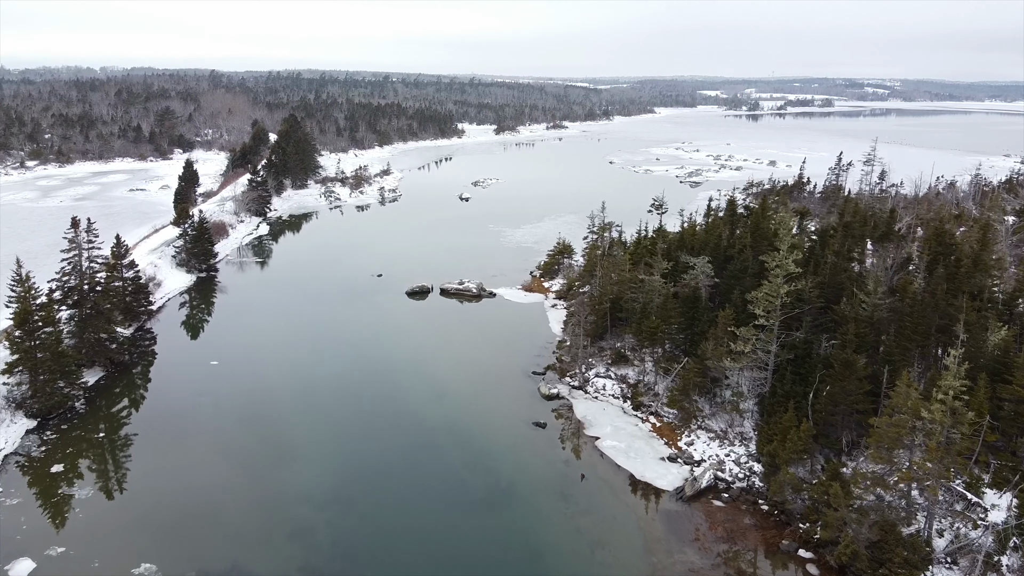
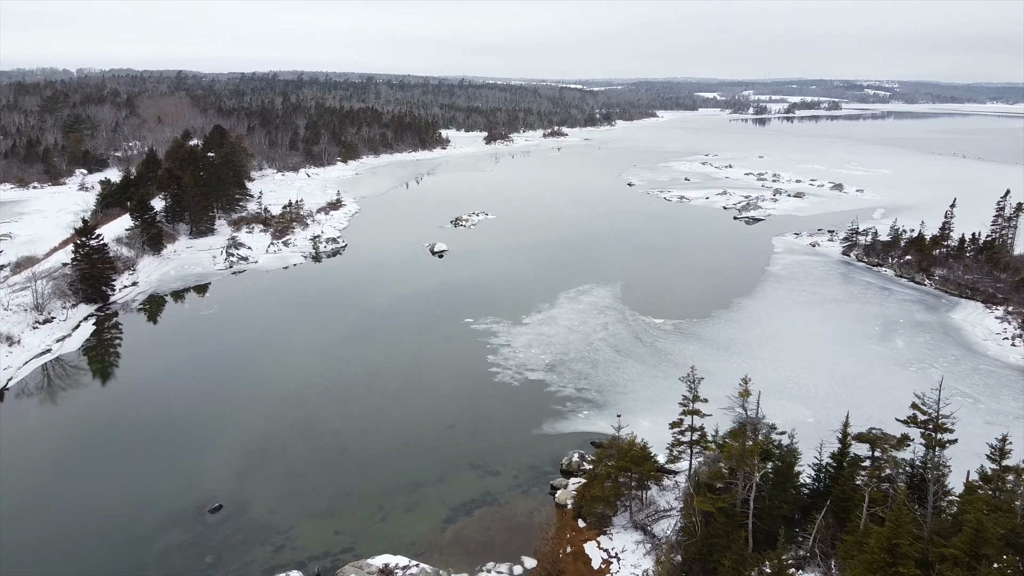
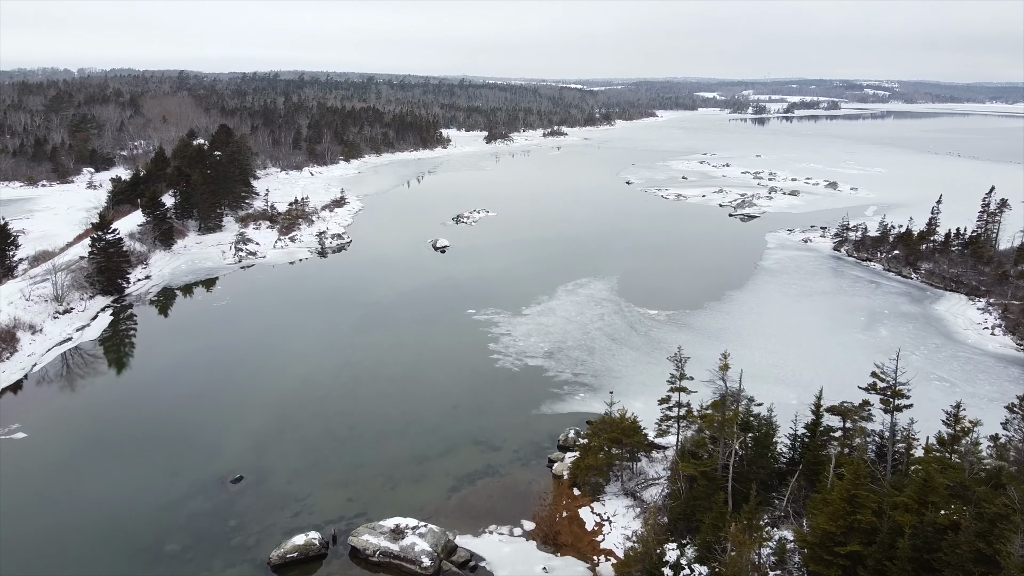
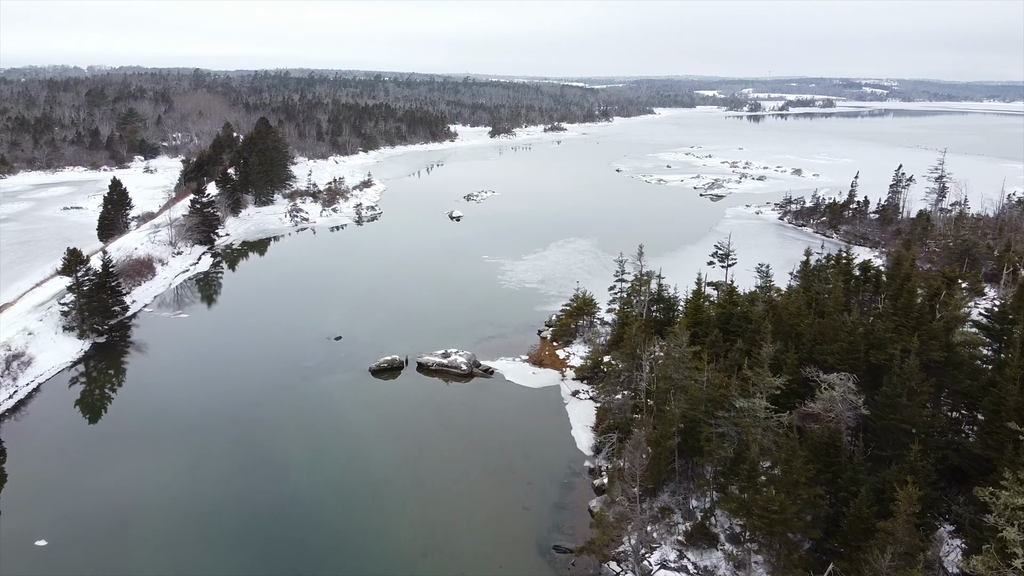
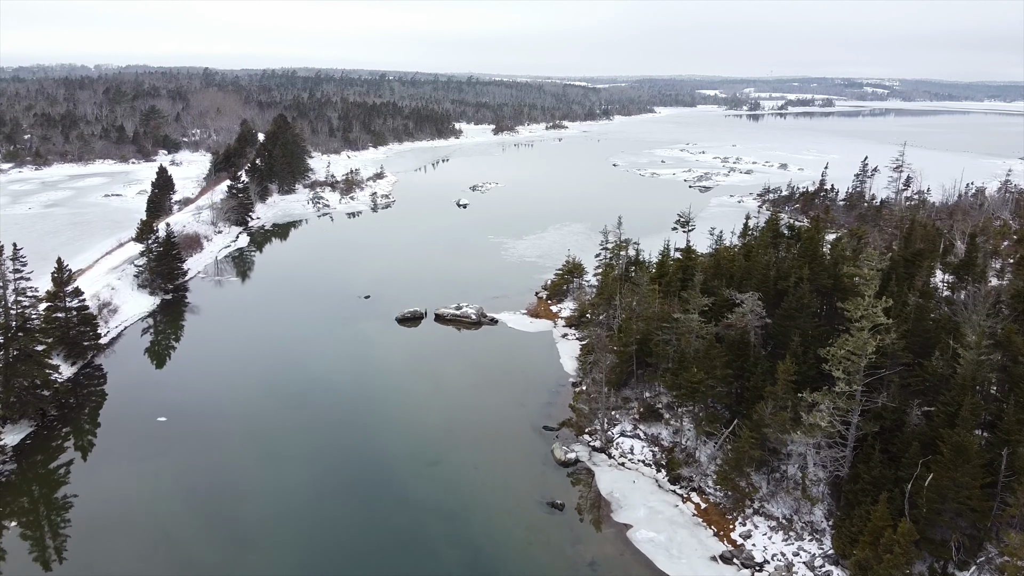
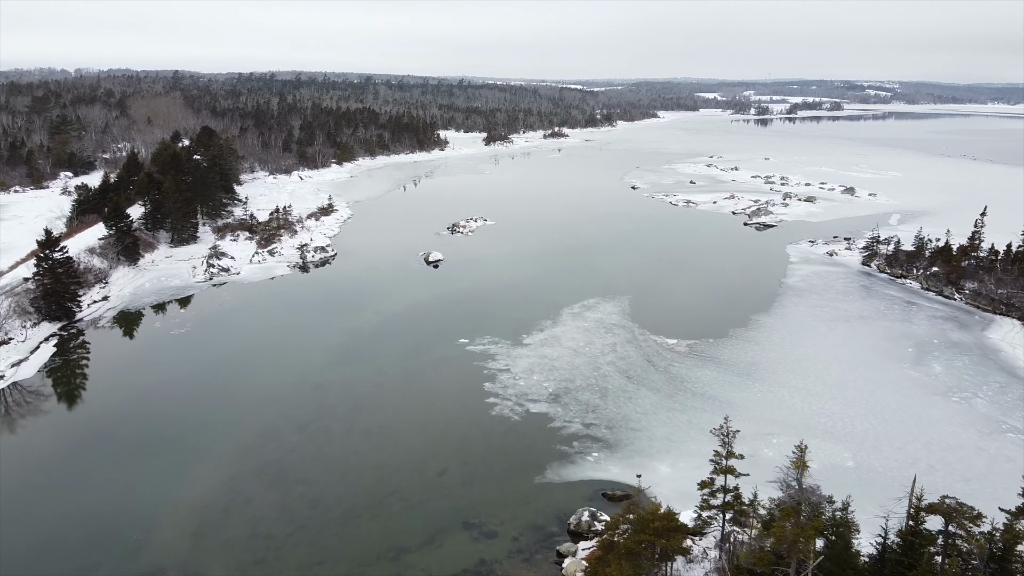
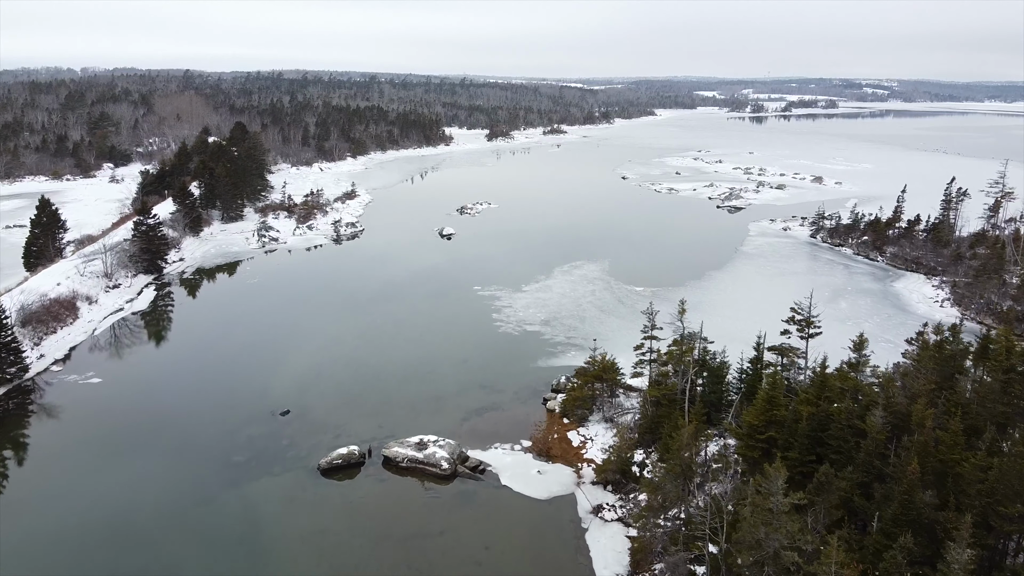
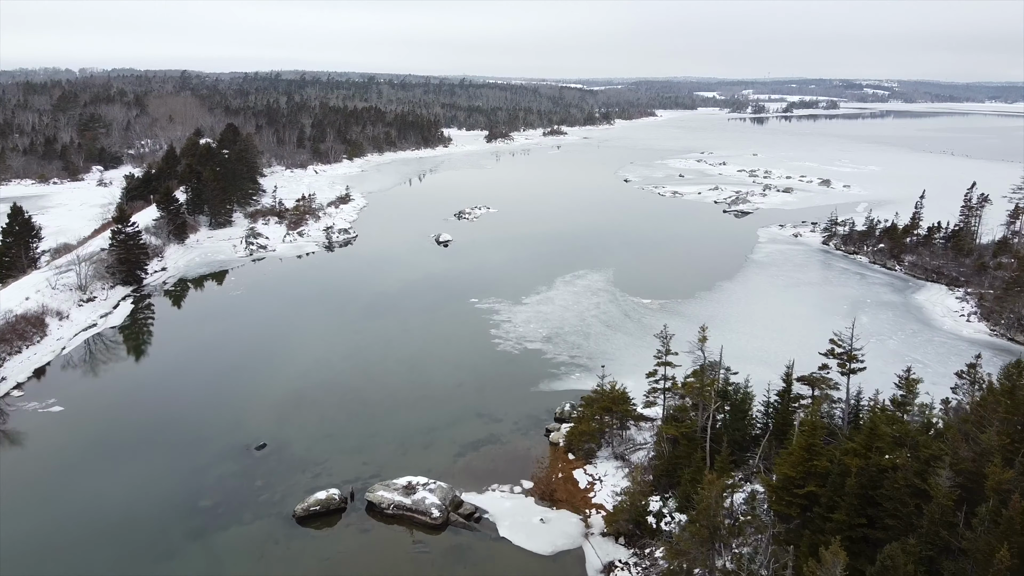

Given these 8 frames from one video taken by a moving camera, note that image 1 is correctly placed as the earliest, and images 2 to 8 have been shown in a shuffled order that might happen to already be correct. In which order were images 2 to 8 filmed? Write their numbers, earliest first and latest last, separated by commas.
5, 4, 7, 8, 3, 2, 6
